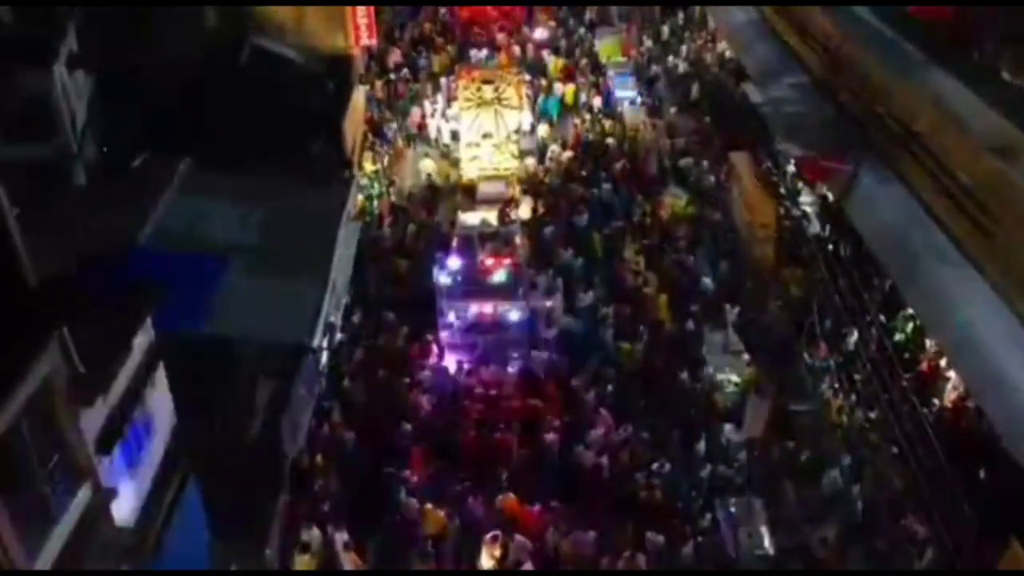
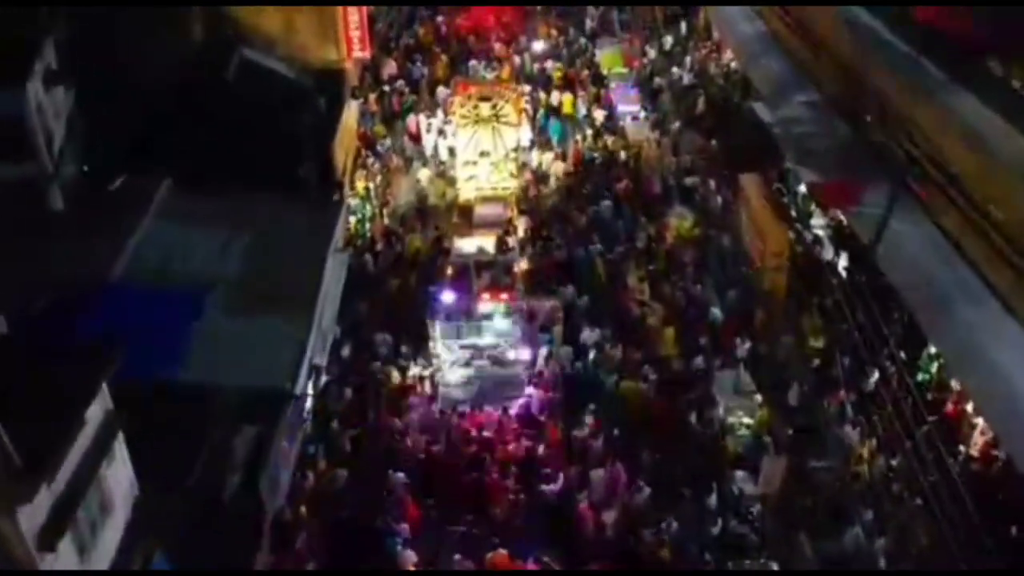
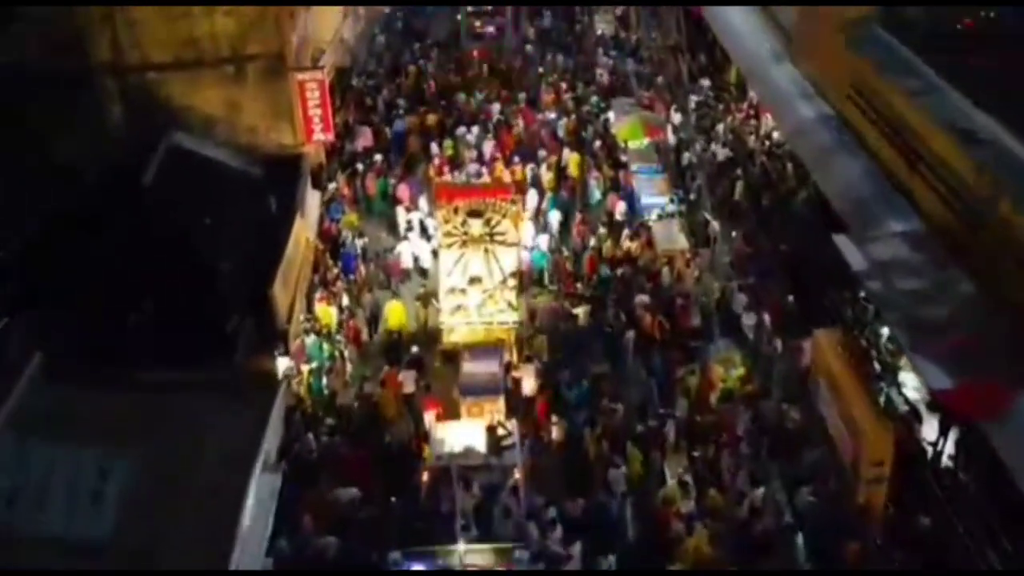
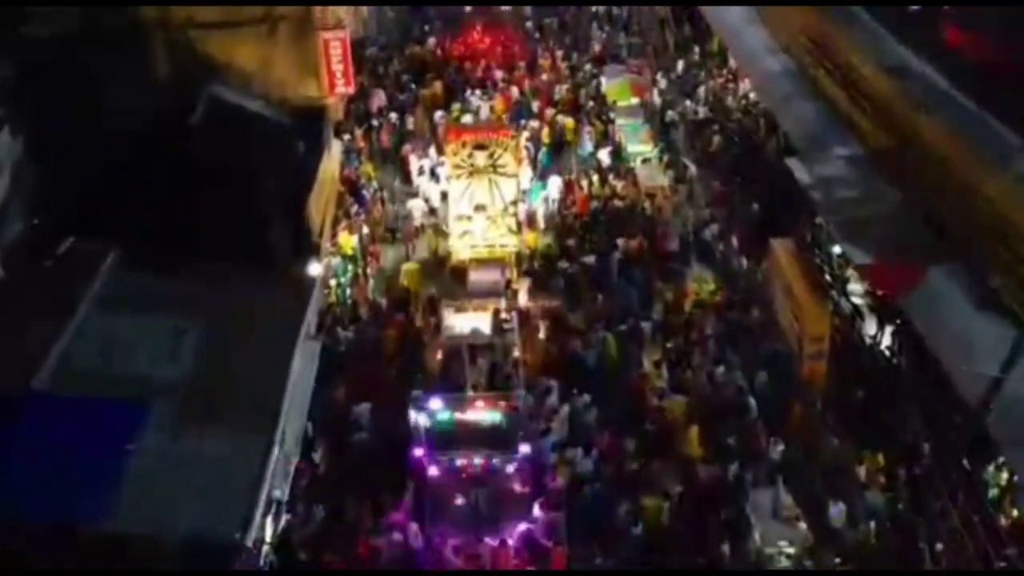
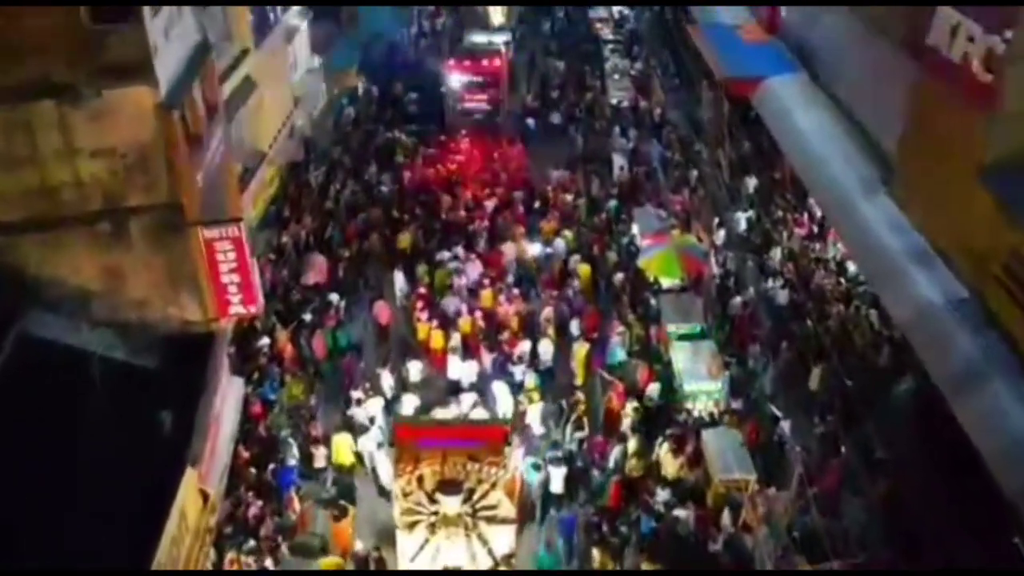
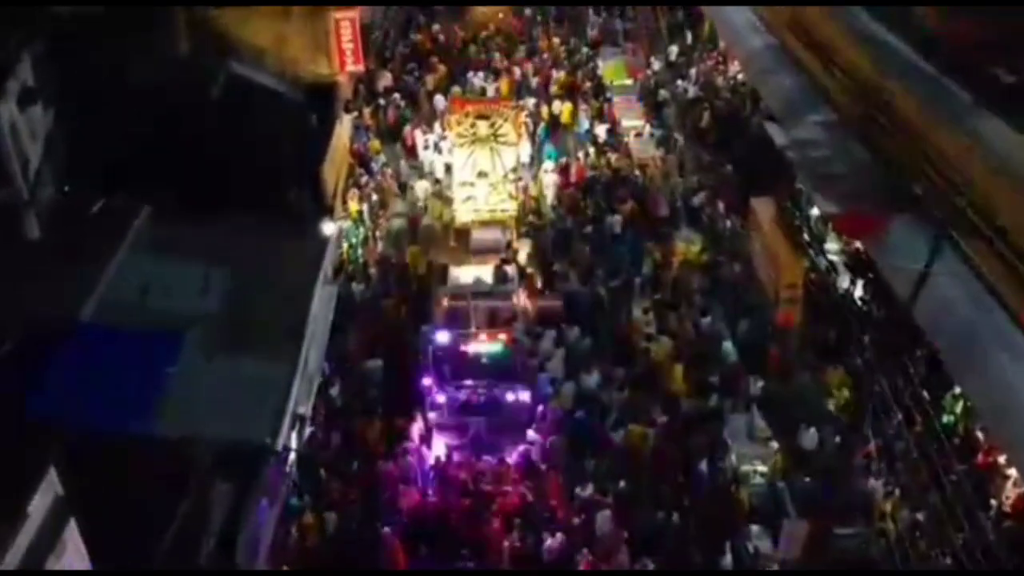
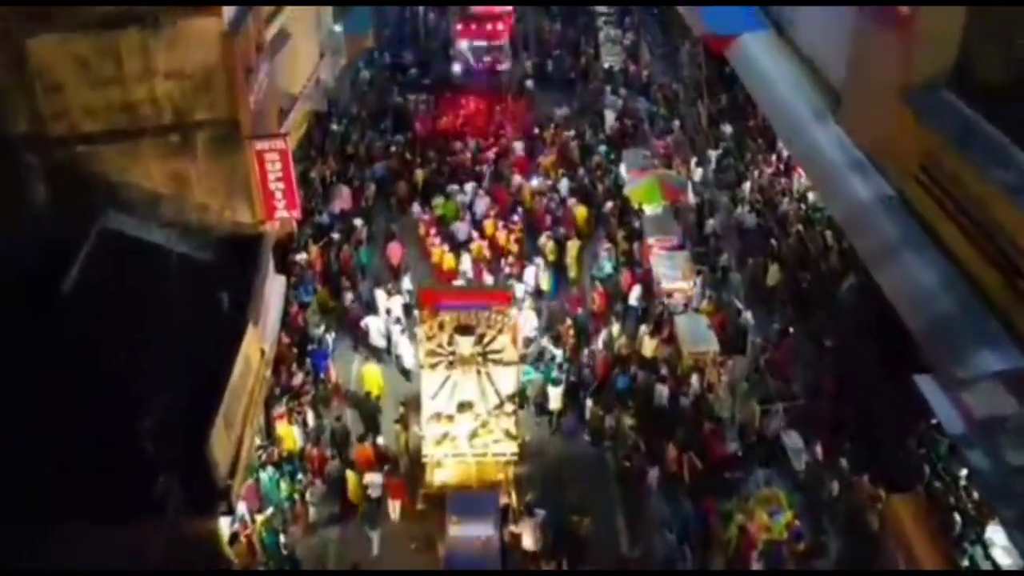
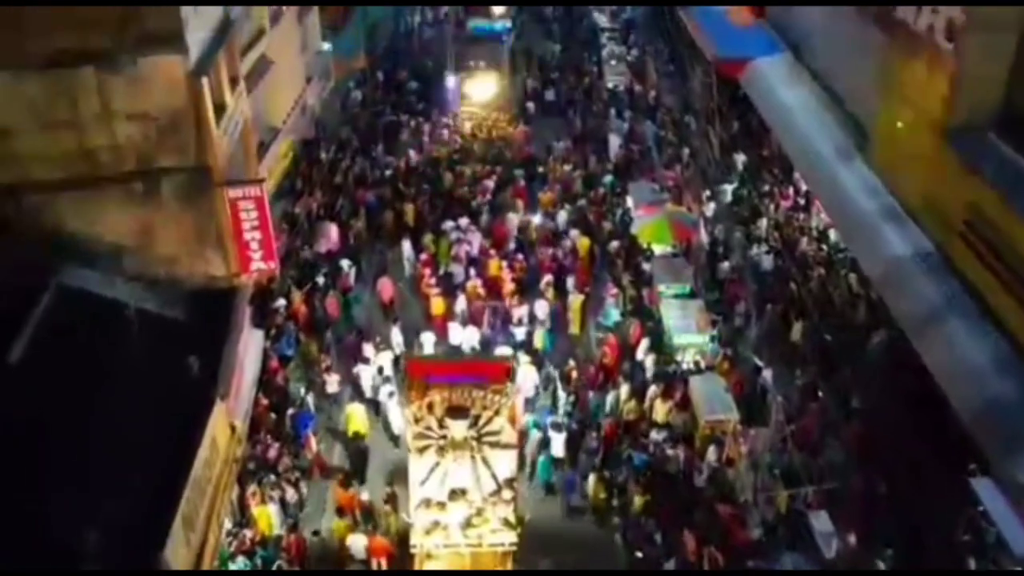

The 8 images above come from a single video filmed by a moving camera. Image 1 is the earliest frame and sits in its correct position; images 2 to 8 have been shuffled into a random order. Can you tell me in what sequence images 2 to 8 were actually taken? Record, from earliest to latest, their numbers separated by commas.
2, 6, 4, 3, 7, 8, 5
